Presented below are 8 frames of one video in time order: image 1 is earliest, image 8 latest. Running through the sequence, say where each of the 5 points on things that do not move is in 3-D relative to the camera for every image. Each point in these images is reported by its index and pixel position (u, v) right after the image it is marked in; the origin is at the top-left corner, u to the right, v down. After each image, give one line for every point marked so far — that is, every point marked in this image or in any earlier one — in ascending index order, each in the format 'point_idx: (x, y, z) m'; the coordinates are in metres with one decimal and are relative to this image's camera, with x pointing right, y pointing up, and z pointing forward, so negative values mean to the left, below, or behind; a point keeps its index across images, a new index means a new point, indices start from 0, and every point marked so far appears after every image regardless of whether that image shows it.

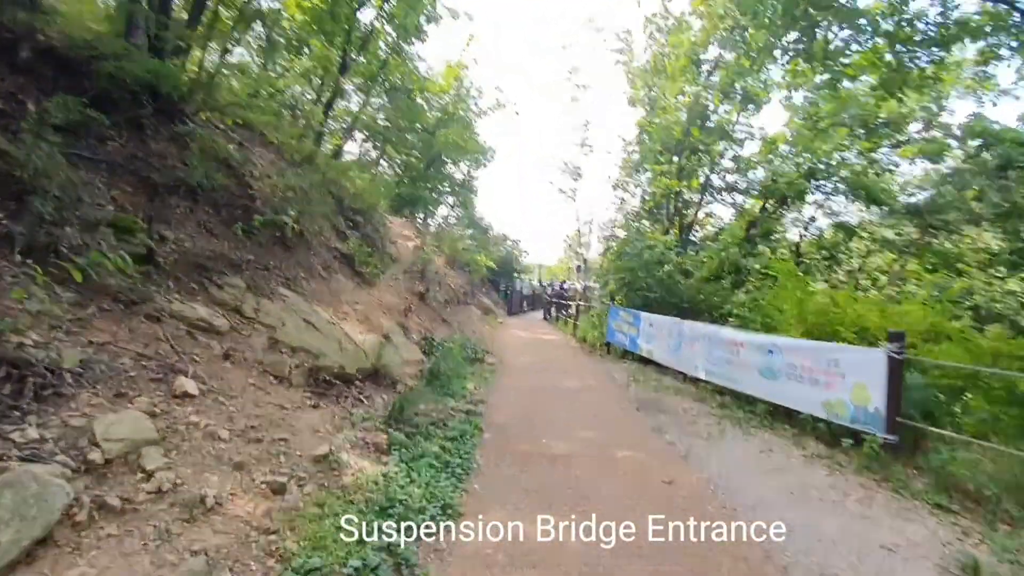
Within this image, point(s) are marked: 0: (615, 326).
0: (+2.1, -0.8, +10.7) m
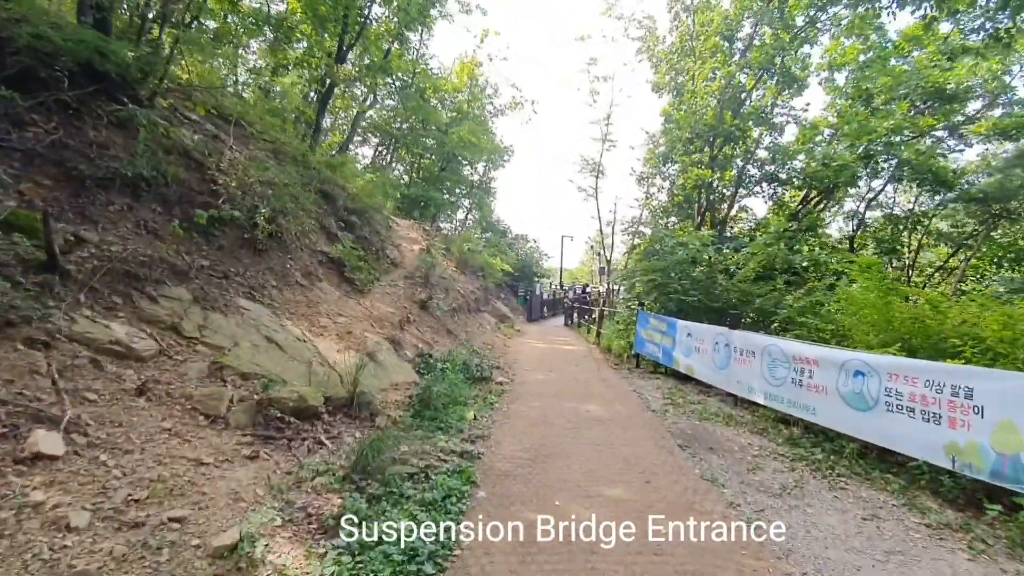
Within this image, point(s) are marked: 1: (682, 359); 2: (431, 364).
0: (+2.3, -0.8, +9.2) m
1: (+2.5, -1.0, +7.7) m
2: (-1.1, -1.0, +7.0) m
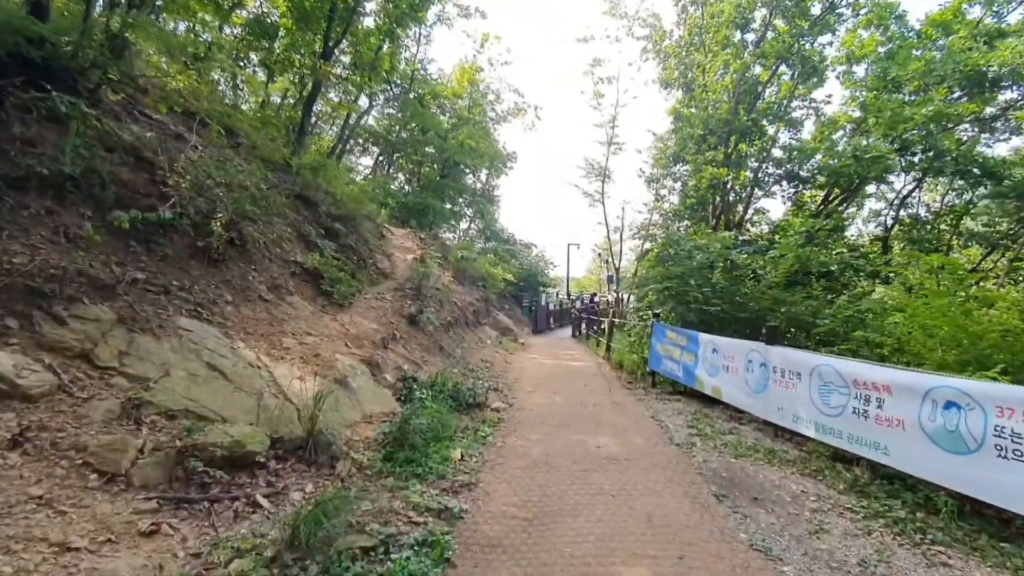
0: (+2.3, -1.0, +8.2) m
1: (+2.5, -1.1, +6.6) m
2: (-1.1, -1.2, +6.0) m
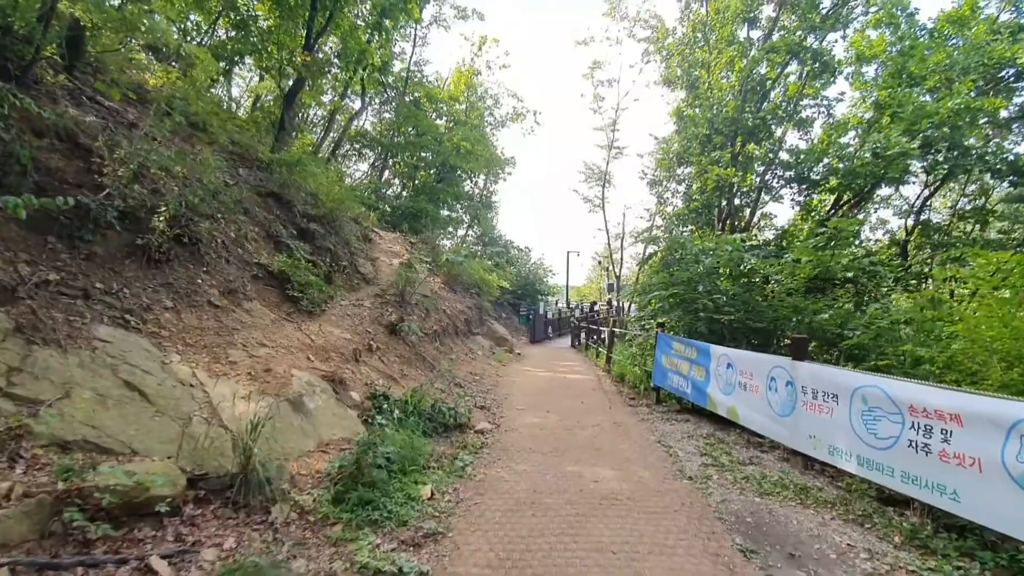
0: (+2.1, -1.1, +7.4) m
1: (+2.3, -1.2, +5.8) m
2: (-1.3, -1.2, +5.2) m
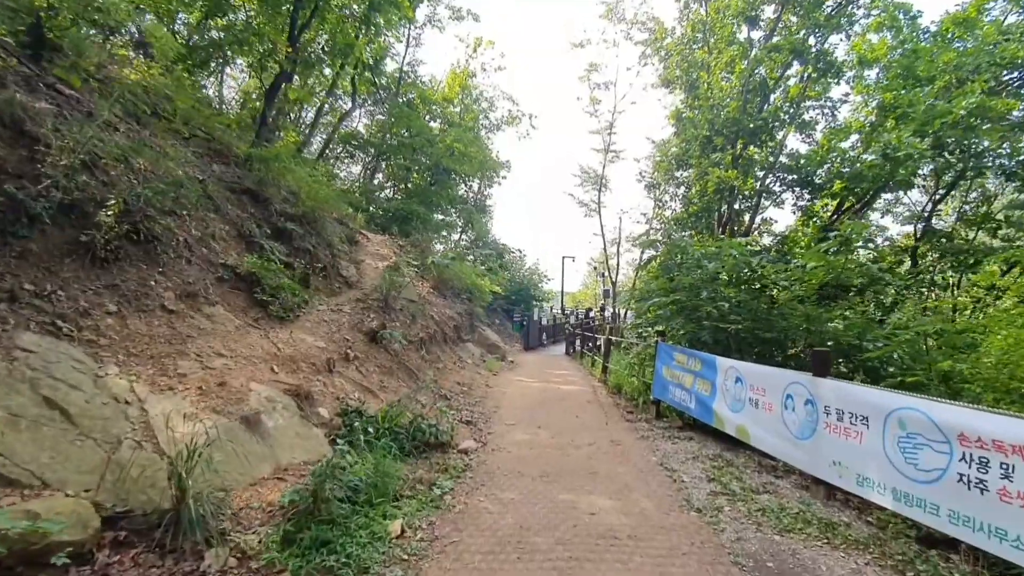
0: (+2.0, -1.1, +6.9) m
1: (+2.2, -1.3, +5.3) m
2: (-1.4, -1.2, +4.7) m
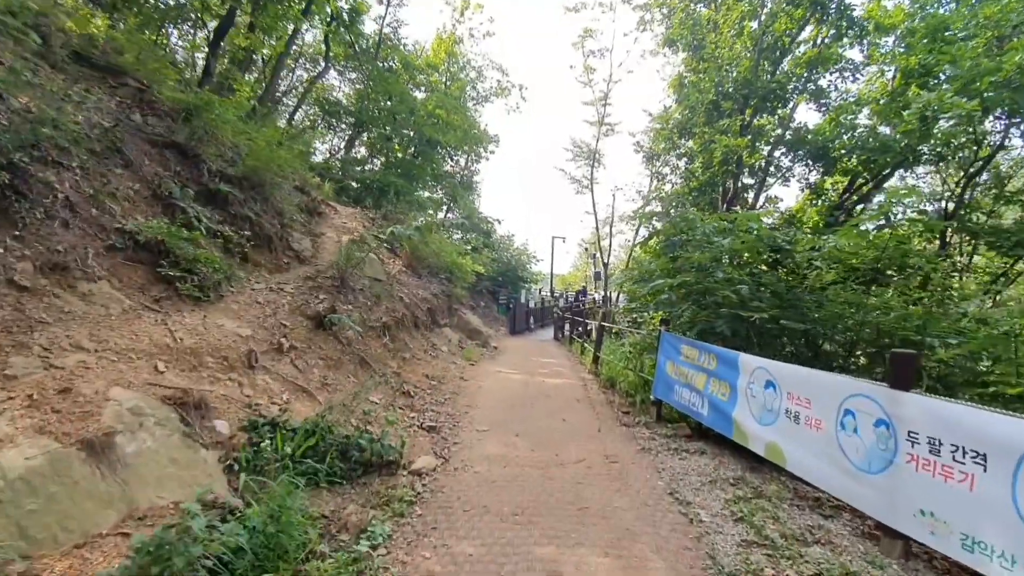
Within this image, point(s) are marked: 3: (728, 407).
0: (+1.7, -0.9, +5.8) m
1: (+1.9, -1.1, +4.2) m
2: (-1.6, -1.1, +3.5) m
3: (+1.9, -1.0, +4.6) m
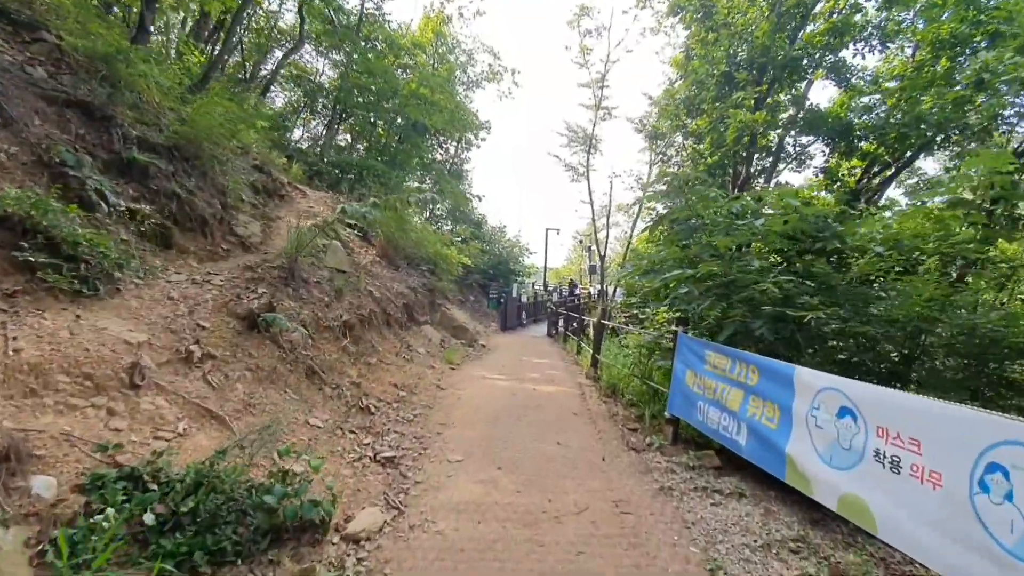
0: (+1.6, -0.8, +4.6) m
1: (+1.8, -1.1, +3.1) m
2: (-1.8, -1.0, +2.3) m
3: (+1.7, -1.0, +3.4) m
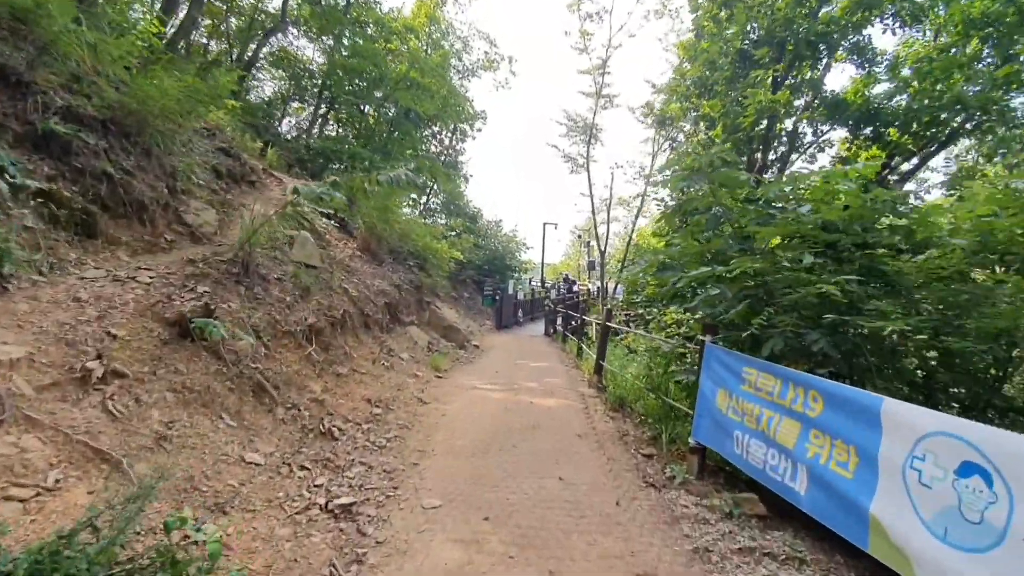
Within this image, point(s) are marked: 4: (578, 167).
0: (+1.5, -0.8, +3.8) m
1: (+1.7, -1.1, +2.3) m
2: (-1.8, -1.0, +1.5) m
3: (+1.7, -1.0, +2.6) m
4: (+2.3, +4.2, +18.1) m
